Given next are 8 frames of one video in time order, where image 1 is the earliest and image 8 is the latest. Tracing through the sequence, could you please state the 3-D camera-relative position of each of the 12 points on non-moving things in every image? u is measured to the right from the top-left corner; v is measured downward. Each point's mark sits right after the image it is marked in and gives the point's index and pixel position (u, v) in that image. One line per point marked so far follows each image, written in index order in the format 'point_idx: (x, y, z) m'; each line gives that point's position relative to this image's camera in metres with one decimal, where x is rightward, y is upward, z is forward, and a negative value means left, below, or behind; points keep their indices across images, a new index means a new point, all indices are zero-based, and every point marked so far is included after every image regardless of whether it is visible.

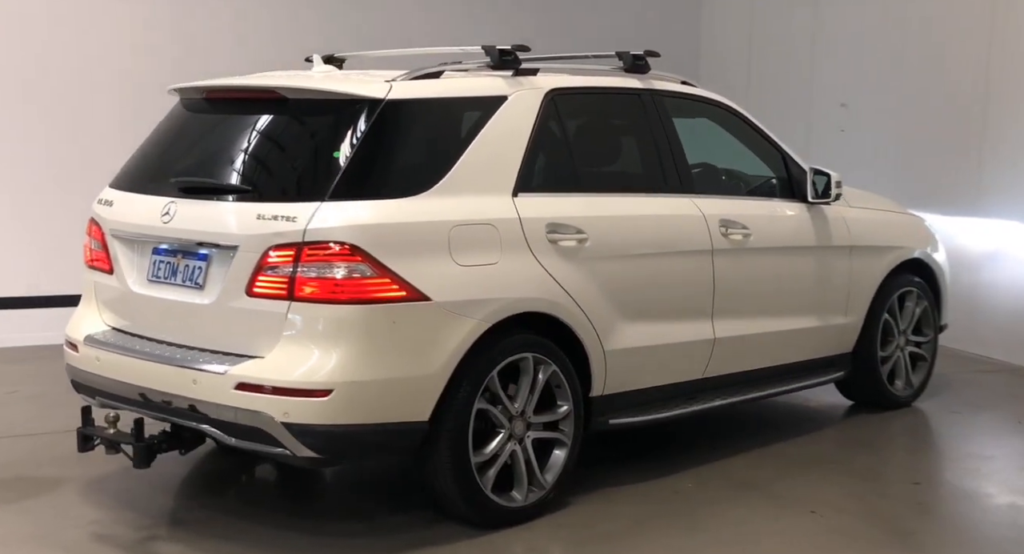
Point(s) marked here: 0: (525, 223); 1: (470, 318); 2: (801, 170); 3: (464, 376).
0: (0.0, +0.2, +3.5) m
1: (-0.1, -0.1, +3.2) m
2: (+1.4, +0.5, +4.9) m
3: (-0.2, -0.3, +3.2) m
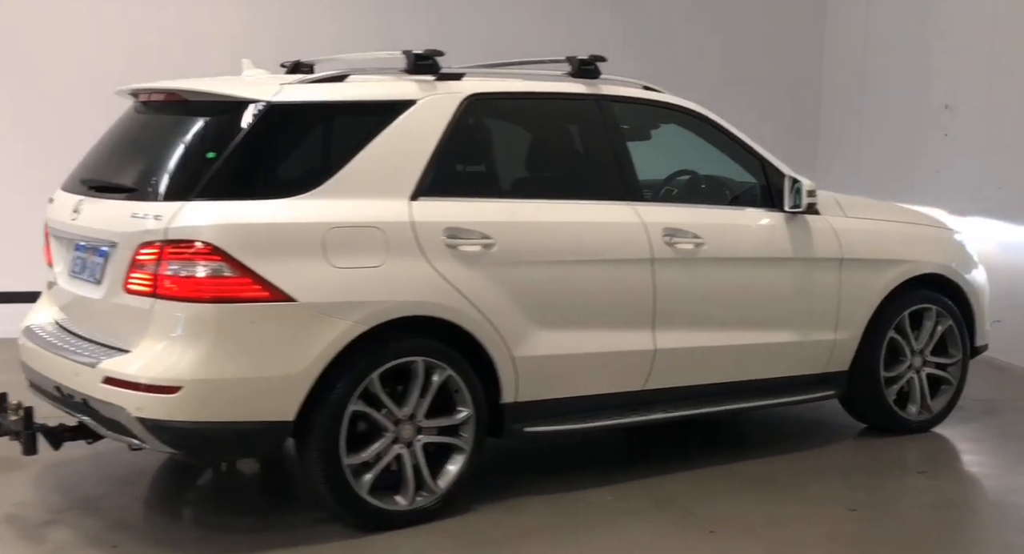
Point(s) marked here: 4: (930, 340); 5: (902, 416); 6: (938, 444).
0: (-0.3, +0.2, +3.5) m
1: (-0.6, -0.1, +3.2) m
2: (+1.3, +0.5, +4.7) m
3: (-0.6, -0.3, +3.3) m
4: (+2.3, -0.3, +5.3) m
5: (+2.1, -0.7, +5.2) m
6: (+2.3, -0.9, +5.2) m
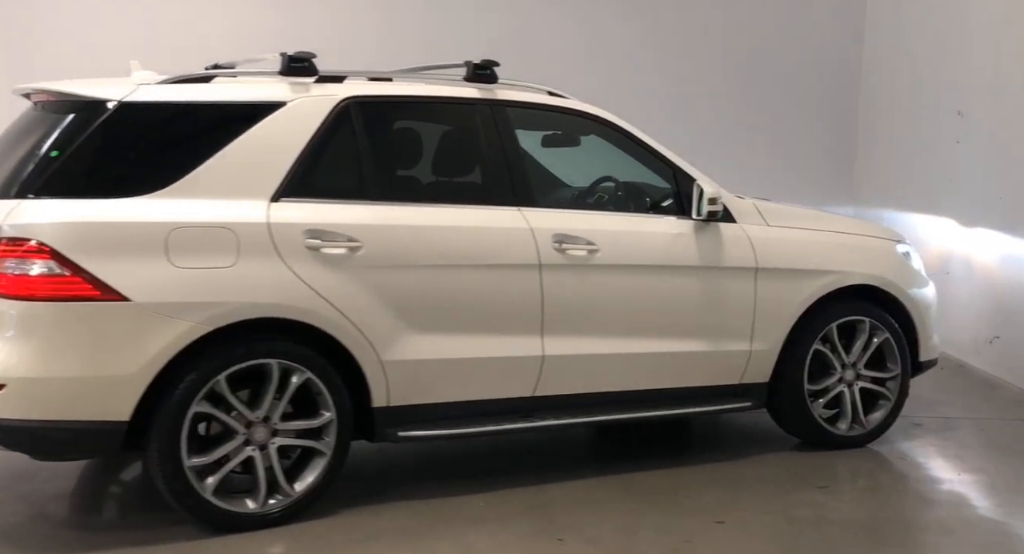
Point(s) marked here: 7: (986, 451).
0: (-0.8, +0.2, +3.4) m
1: (-1.1, -0.1, +3.2) m
2: (+0.8, +0.4, +4.6) m
3: (-1.1, -0.3, +3.3) m
4: (+1.8, -0.4, +5.1) m
5: (+1.6, -0.8, +5.1) m
6: (+1.8, -0.9, +5.1) m
7: (+2.5, -0.9, +5.2) m
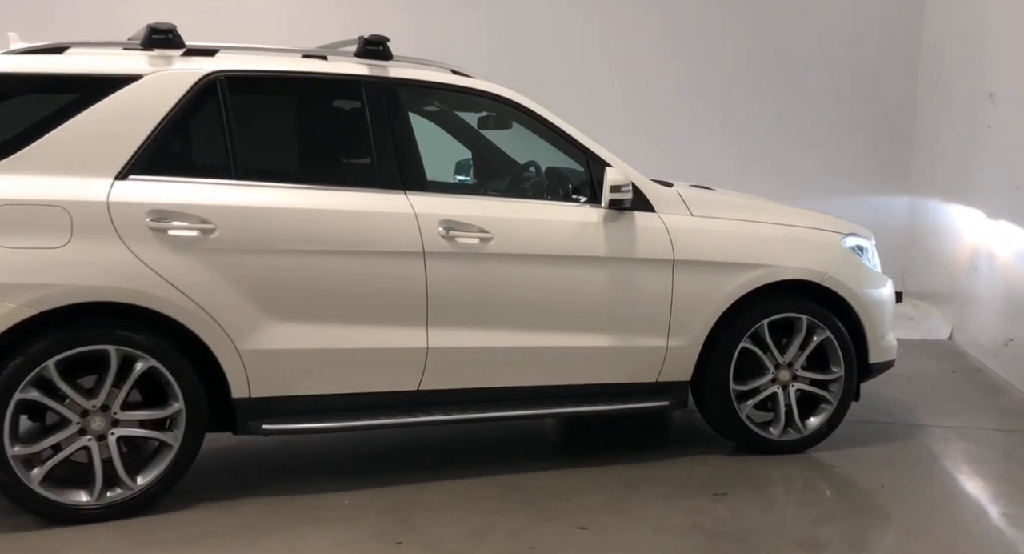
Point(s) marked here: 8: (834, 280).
0: (-1.3, +0.2, +3.3) m
1: (-1.6, -0.1, +3.1) m
2: (+0.4, +0.5, +4.4) m
3: (-1.6, -0.3, +3.1) m
4: (+1.4, -0.4, +4.9) m
5: (+1.2, -0.8, +4.8) m
6: (+1.4, -0.9, +4.8) m
7: (+2.1, -0.9, +4.9) m
8: (+1.6, 0.0, +4.8) m
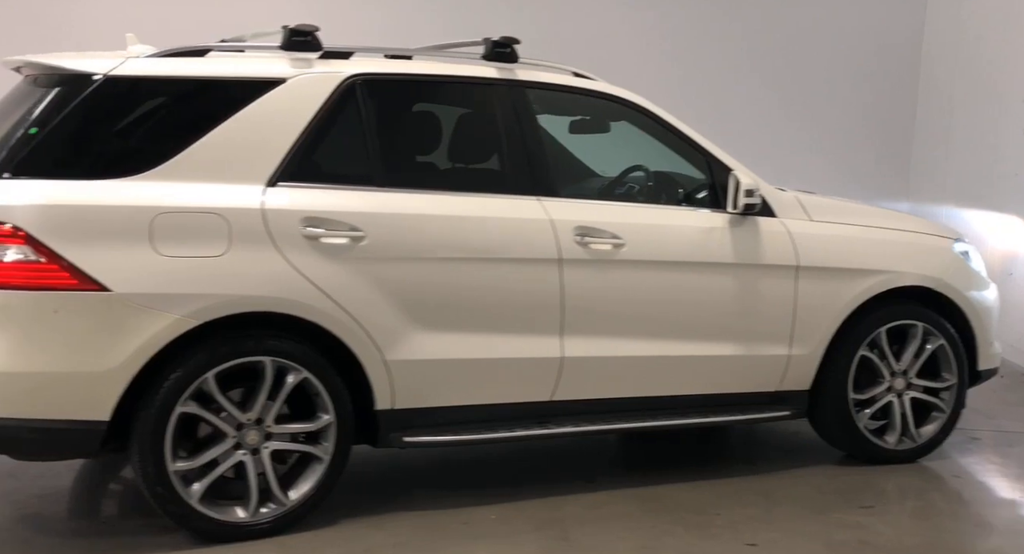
0: (-0.8, +0.2, +3.2) m
1: (-1.0, -0.1, +3.0) m
2: (+0.9, +0.4, +4.3) m
3: (-1.1, -0.3, +3.0) m
4: (+1.9, -0.4, +4.8) m
5: (+1.7, -0.8, +4.7) m
6: (+1.9, -0.9, +4.7) m
7: (+2.6, -0.9, +4.8) m
8: (+2.1, 0.0, +4.7) m
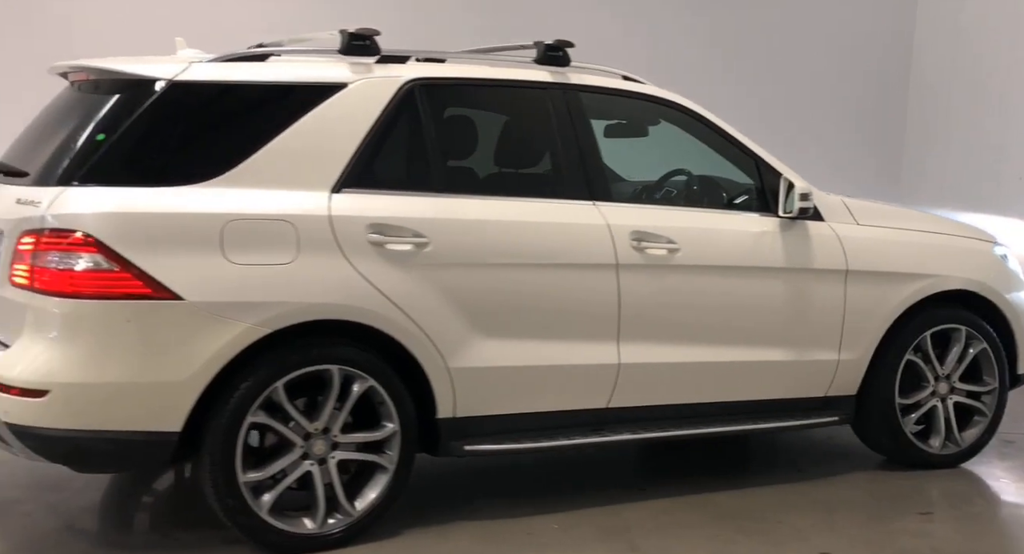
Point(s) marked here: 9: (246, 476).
0: (-0.6, +0.2, +3.1) m
1: (-0.8, -0.1, +2.9) m
2: (+1.1, +0.4, +4.3) m
3: (-0.8, -0.3, +3.0) m
4: (+2.1, -0.4, +4.8) m
5: (+1.9, -0.8, +4.7) m
6: (+2.1, -1.0, +4.7) m
7: (+2.8, -0.9, +4.8) m
8: (+2.3, -0.1, +4.7) m
9: (-0.8, -0.6, +3.0) m
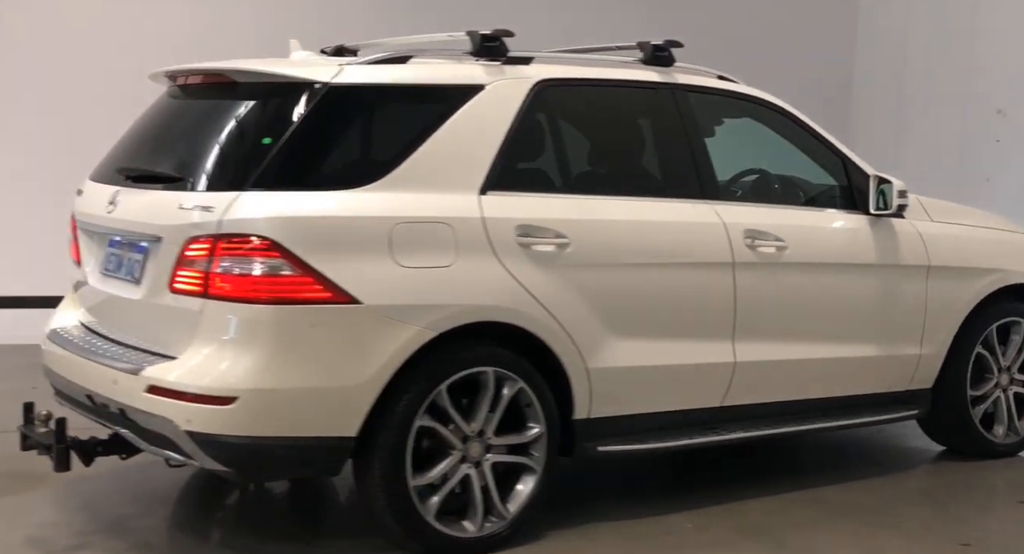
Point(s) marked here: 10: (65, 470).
0: (-0.1, +0.2, +3.1) m
1: (-0.3, -0.1, +2.9) m
2: (+1.5, +0.4, +4.4) m
3: (-0.3, -0.3, +2.9) m
4: (+2.5, -0.4, +4.9) m
5: (+2.3, -0.8, +4.9) m
6: (+2.5, -0.9, +4.9) m
7: (+3.2, -0.9, +5.0) m
8: (+2.7, 0.0, +4.9) m
9: (-0.3, -0.6, +3.0) m
10: (-1.4, -0.6, +3.1) m
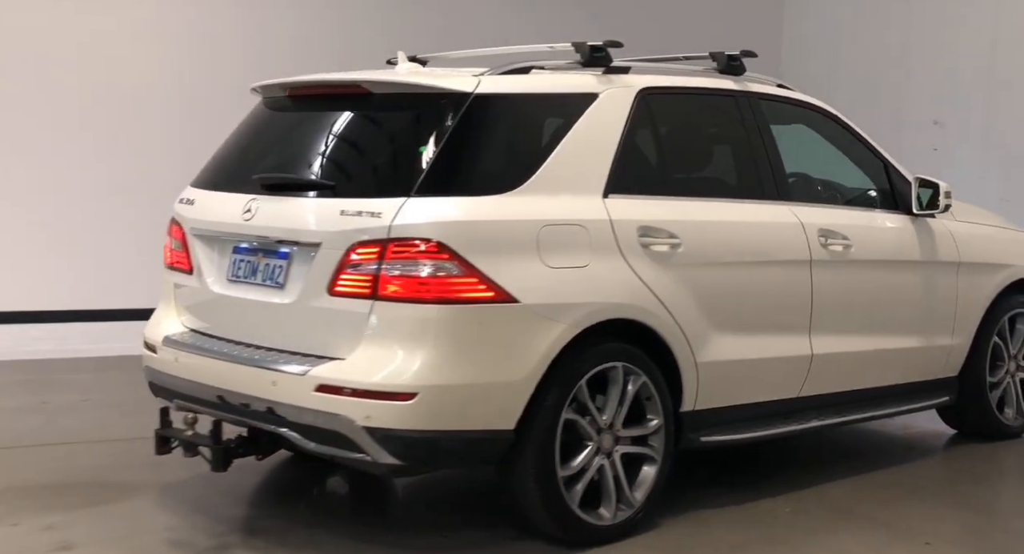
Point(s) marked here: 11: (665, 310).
0: (+0.4, +0.2, +3.3) m
1: (+0.1, -0.1, +3.0) m
2: (+1.8, +0.4, +4.7) m
3: (+0.1, -0.3, +3.1) m
4: (+2.8, -0.4, +5.3) m
5: (+2.6, -0.8, +5.2) m
6: (+2.8, -0.9, +5.3) m
7: (+3.5, -0.9, +5.4) m
8: (+2.9, 0.0, +5.3) m
9: (+0.1, -0.6, +3.1) m
10: (-0.9, -0.6, +3.1) m
11: (+0.5, -0.1, +3.4) m
